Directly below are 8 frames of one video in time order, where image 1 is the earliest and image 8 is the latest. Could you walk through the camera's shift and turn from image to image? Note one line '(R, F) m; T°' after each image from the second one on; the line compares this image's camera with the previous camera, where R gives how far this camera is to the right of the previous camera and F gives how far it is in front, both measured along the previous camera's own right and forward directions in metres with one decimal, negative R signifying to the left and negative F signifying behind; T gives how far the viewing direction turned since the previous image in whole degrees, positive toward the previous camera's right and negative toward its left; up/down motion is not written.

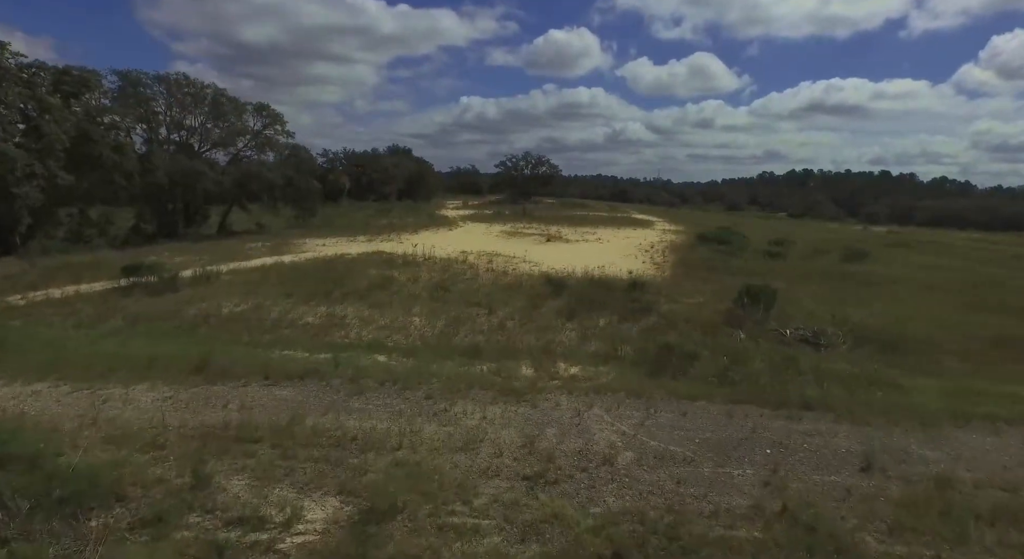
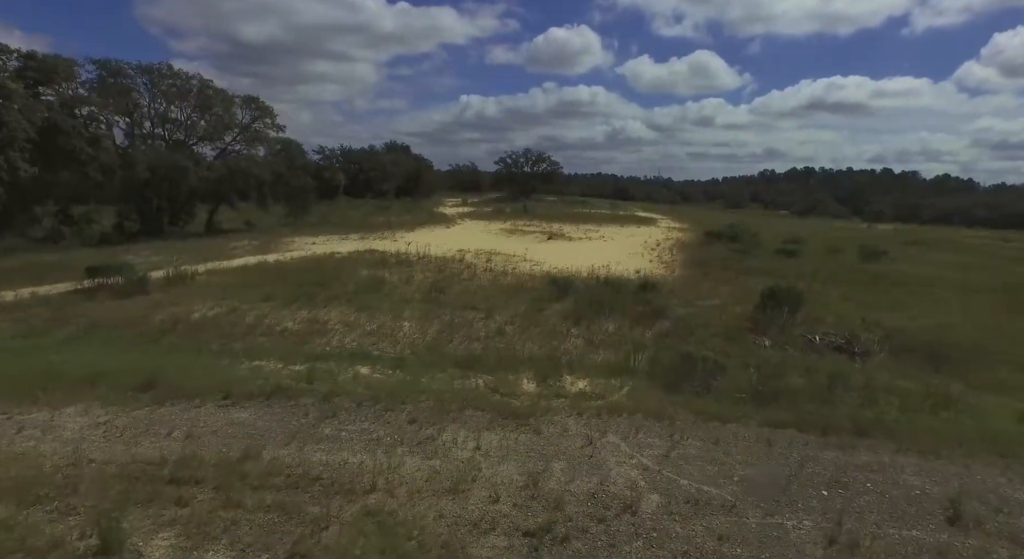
(0.0, +1.2) m; 0°
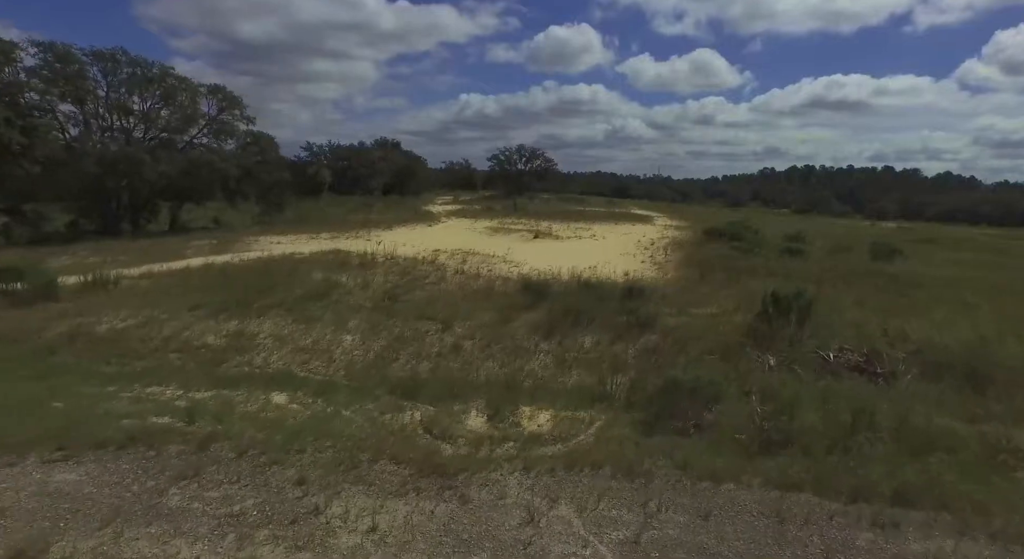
(+0.8, +1.7) m; 0°
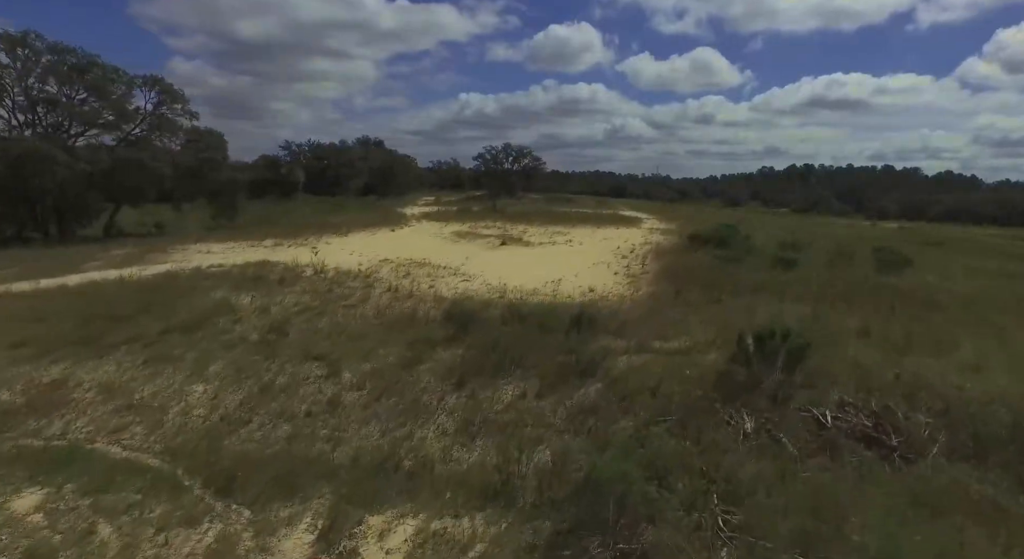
(+1.5, +2.3) m; 0°
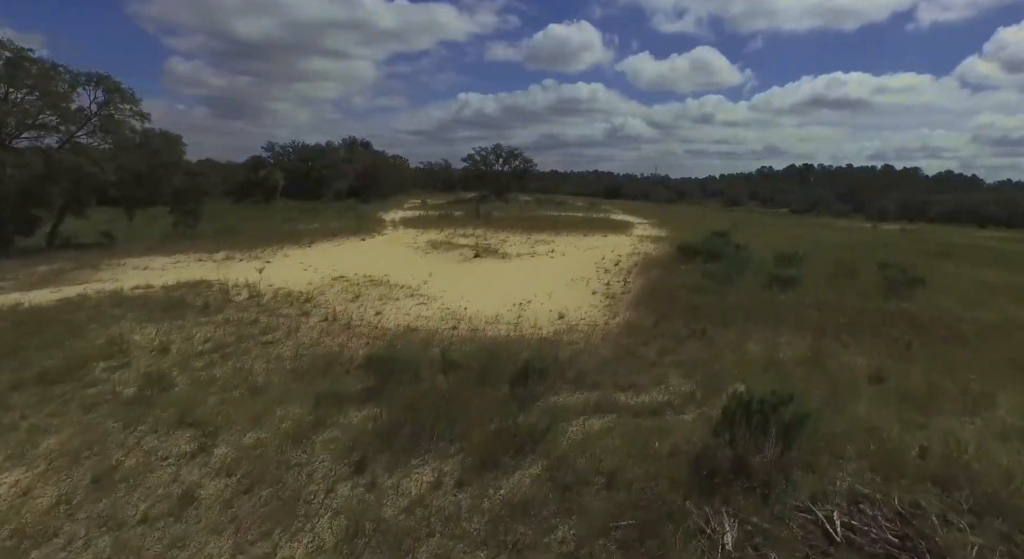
(+1.0, +1.7) m; 0°
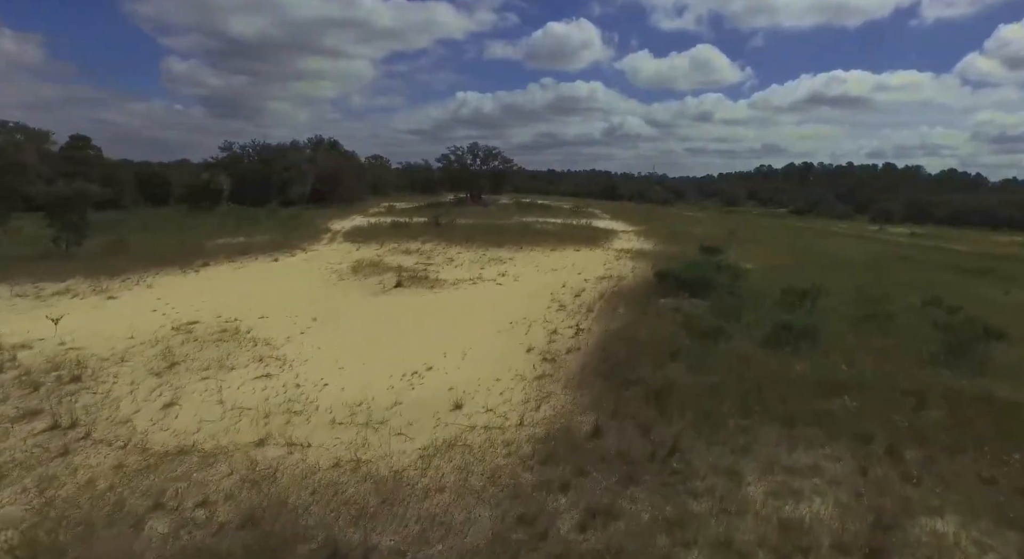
(+2.0, +4.3) m; 0°
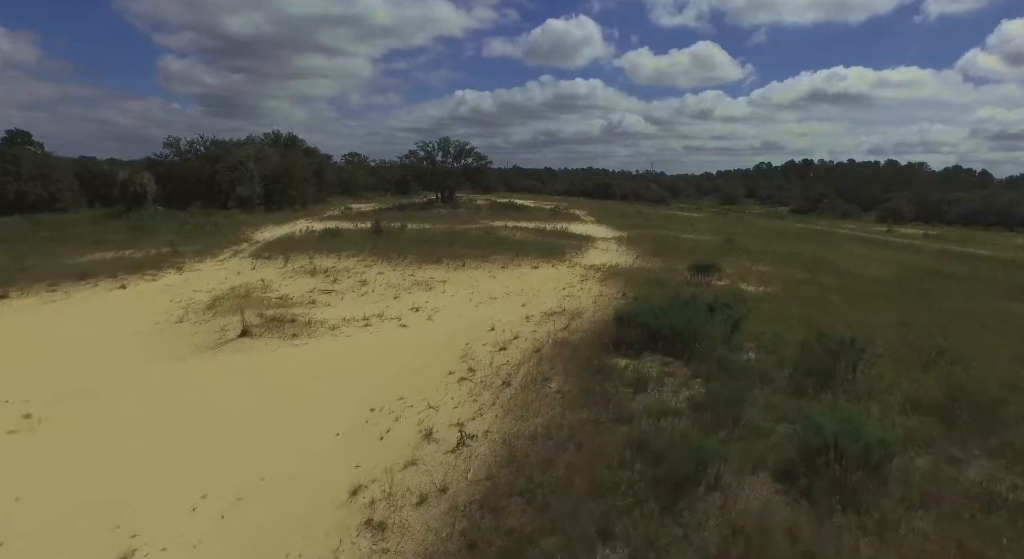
(+2.1, +4.8) m; 0°
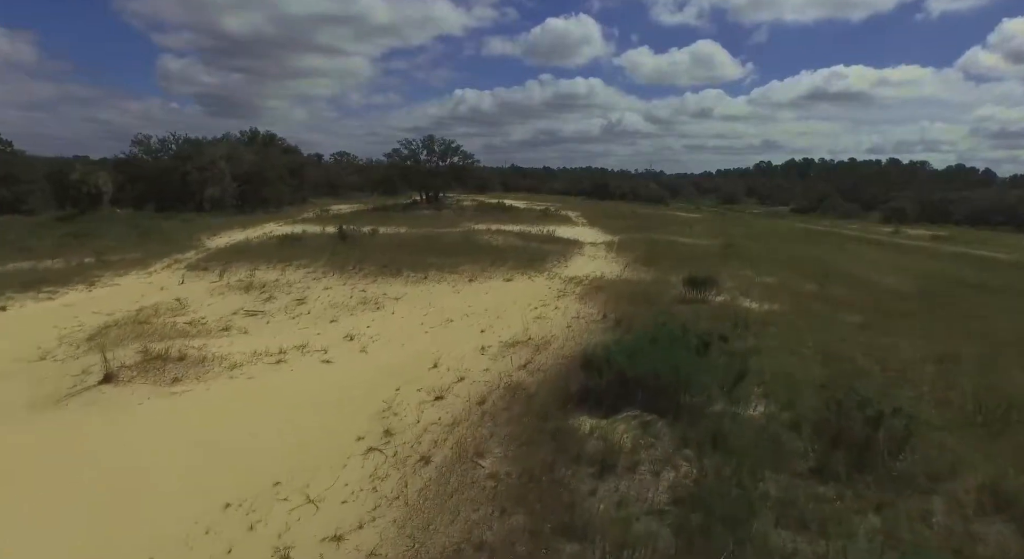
(+1.0, +2.3) m; 0°
